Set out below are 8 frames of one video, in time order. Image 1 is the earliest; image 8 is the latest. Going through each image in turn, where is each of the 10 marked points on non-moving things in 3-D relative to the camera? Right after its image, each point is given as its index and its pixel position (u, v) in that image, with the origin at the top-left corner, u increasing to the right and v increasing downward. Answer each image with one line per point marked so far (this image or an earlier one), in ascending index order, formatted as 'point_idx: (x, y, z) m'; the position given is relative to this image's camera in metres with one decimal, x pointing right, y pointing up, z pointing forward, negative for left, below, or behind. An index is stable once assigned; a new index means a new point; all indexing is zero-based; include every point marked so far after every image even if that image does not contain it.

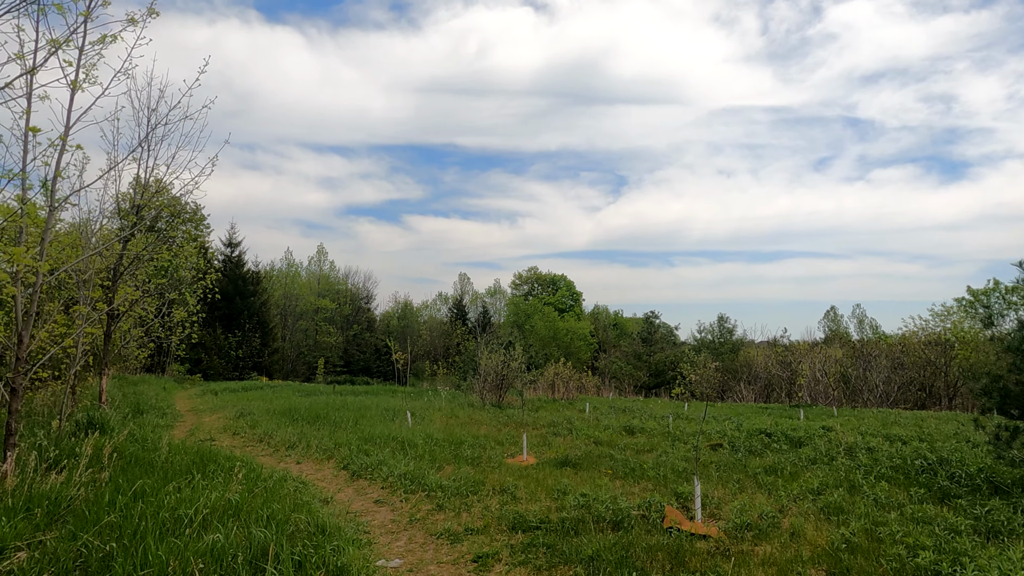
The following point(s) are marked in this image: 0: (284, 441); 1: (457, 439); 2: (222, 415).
0: (-3.5, -2.4, +7.6) m
1: (-0.9, -2.6, +8.2) m
2: (-6.2, -2.7, +10.4) m
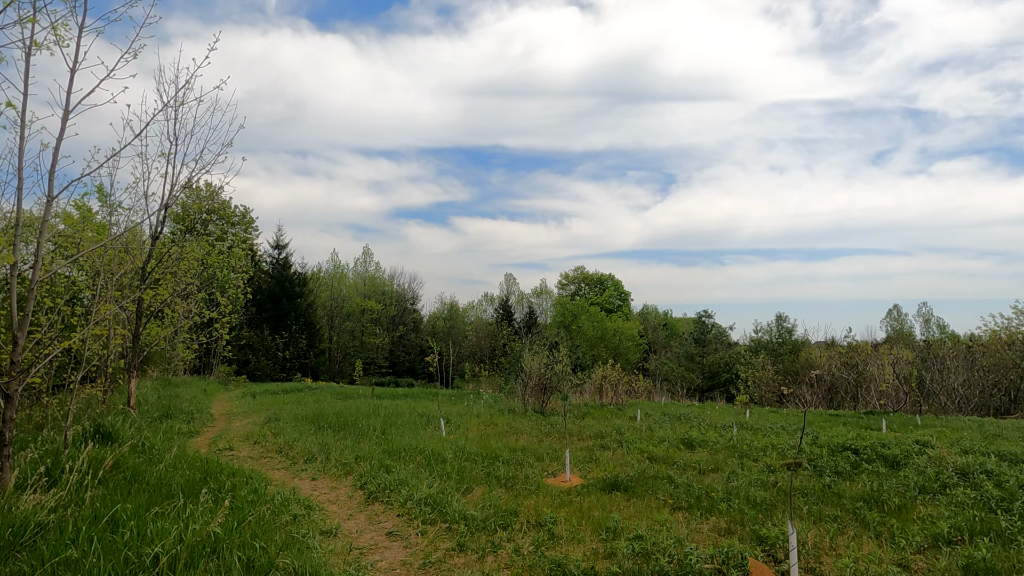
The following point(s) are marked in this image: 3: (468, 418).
0: (-3.0, -2.3, +7.0) m
1: (-0.3, -2.5, +7.3) m
2: (-5.3, -2.7, +10.0) m
3: (-1.1, -3.0, +11.3) m
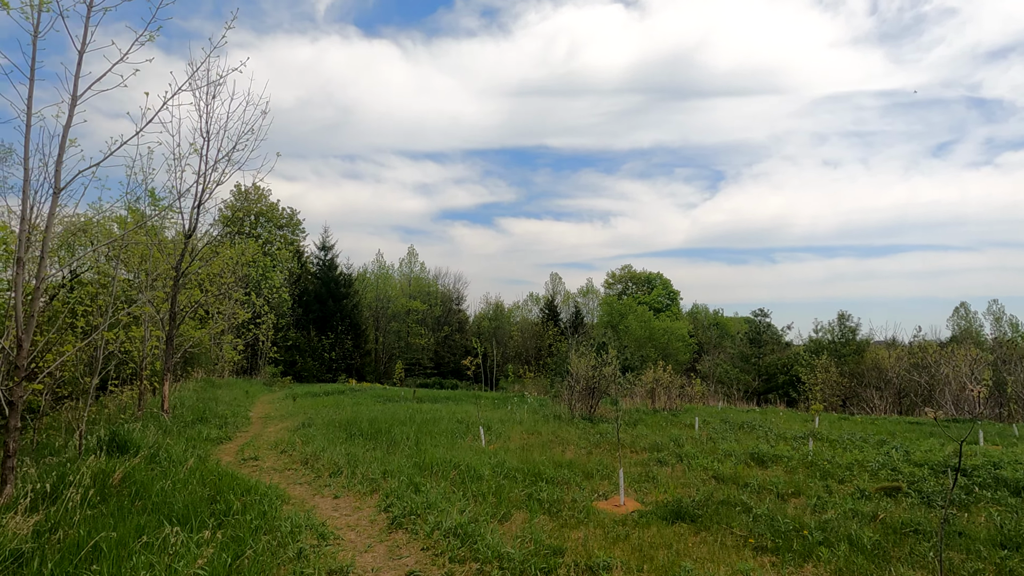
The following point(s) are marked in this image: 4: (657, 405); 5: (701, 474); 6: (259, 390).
0: (-2.4, -2.3, +6.4) m
1: (+0.3, -2.4, +6.5) m
2: (-4.4, -2.7, +9.6) m
3: (-0.1, -2.9, +10.5) m
4: (+5.7, -4.5, +19.1) m
5: (+2.9, -2.8, +7.5) m
6: (-8.0, -3.3, +15.4) m
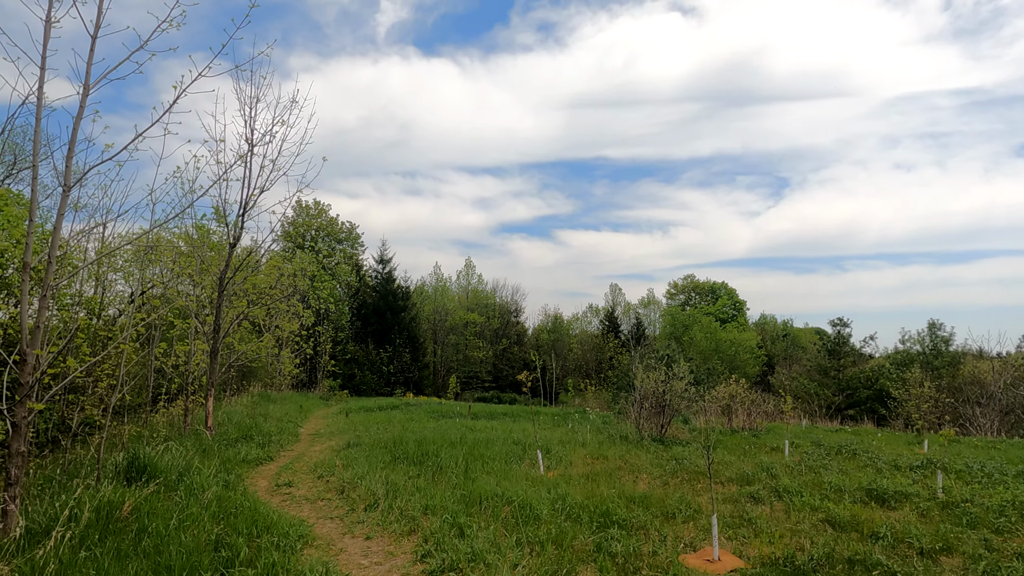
0: (-1.7, -2.4, +5.7) m
1: (+1.0, -2.4, +5.4) m
2: (-3.3, -2.9, +9.1) m
3: (+1.1, -3.1, +9.5) m
4: (+7.8, -4.8, +17.2) m
5: (+3.7, -2.8, +6.1) m
6: (-6.1, -3.7, +15.2) m
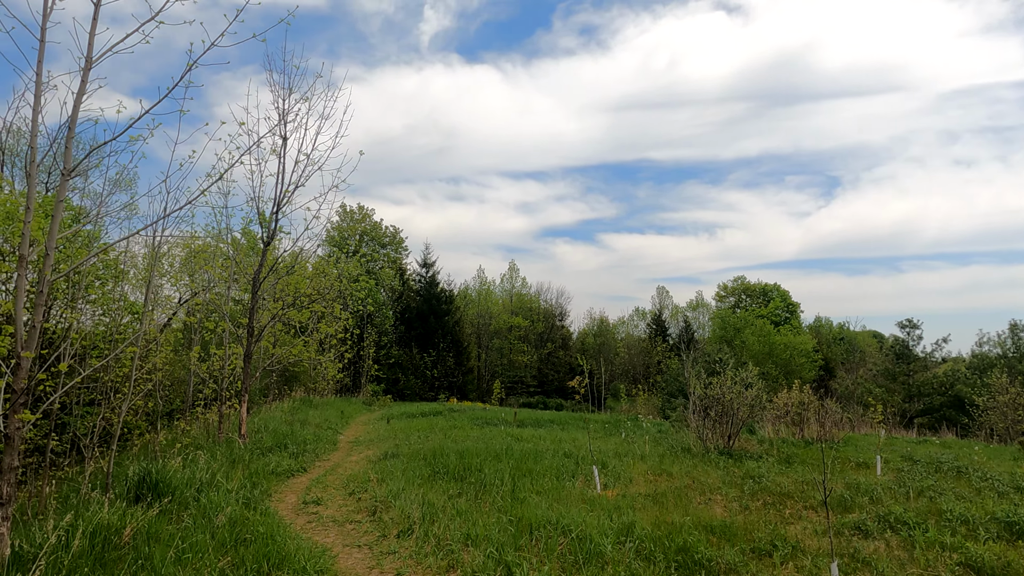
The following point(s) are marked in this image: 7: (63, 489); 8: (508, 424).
0: (-1.1, -2.3, +5.0) m
1: (+1.5, -2.3, +4.5) m
2: (-2.5, -2.9, +8.5) m
3: (+2.0, -3.0, +8.5) m
4: (+9.4, -4.7, +15.6) m
5: (+4.3, -2.7, +4.9) m
6: (-4.7, -3.7, +14.8) m
7: (-4.8, -2.2, +5.2) m
8: (-0.1, -4.1, +14.6) m
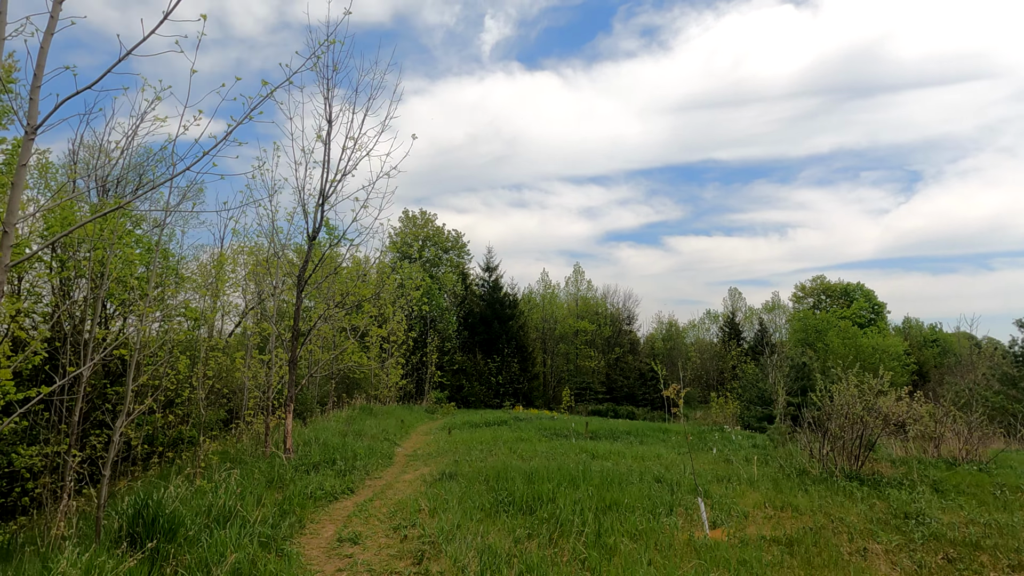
0: (-0.5, -2.2, +3.8) m
1: (+2.1, -2.1, +3.0) m
2: (-1.3, -2.8, +7.4) m
3: (+3.1, -2.8, +6.9) m
4: (+11.4, -4.3, +13.0) m
5: (+4.9, -2.4, +3.0) m
6: (-2.7, -3.8, +14.0) m
7: (-4.0, -2.1, +4.5) m
8: (+1.8, -4.0, +13.2) m
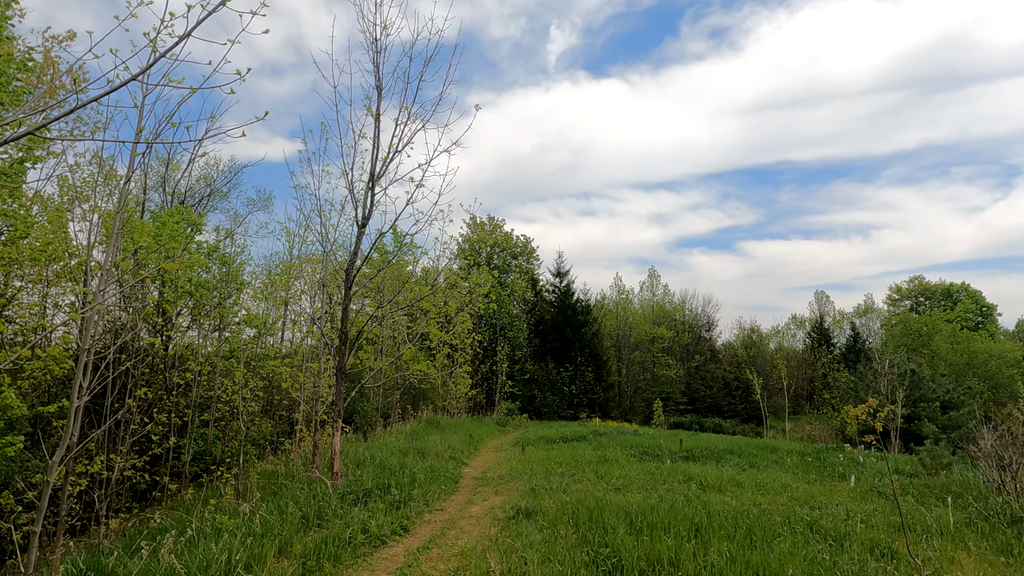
0: (+0.1, -1.9, +2.3) m
1: (+2.6, -1.8, +1.2) m
2: (-0.2, -2.7, +6.0) m
3: (+4.1, -2.5, +4.9) m
4: (+13.2, -3.9, +9.7) m
5: (+5.3, -2.0, +0.8) m
6: (-0.6, -3.8, +12.7) m
7: (-3.3, -2.0, +3.5) m
8: (+3.8, -3.9, +11.3) m
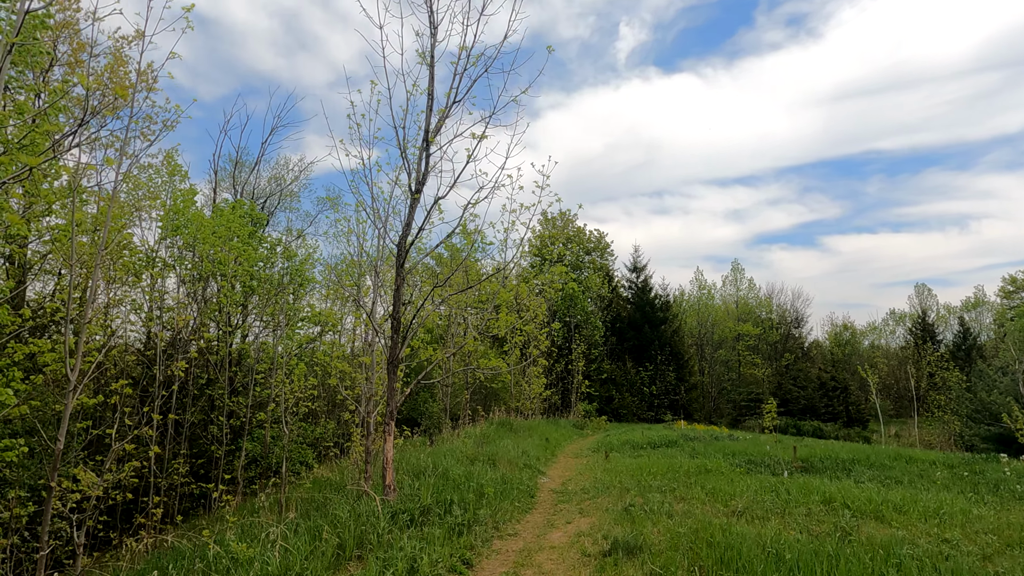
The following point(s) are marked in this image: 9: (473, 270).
0: (+0.5, -1.6, +1.0) m
1: (+2.7, -1.4, -0.4) m
2: (+0.7, -2.3, +4.8) m
3: (+4.8, -2.1, +3.0) m
4: (+14.5, -3.2, +6.5) m
5: (+5.4, -1.5, -1.2) m
6: (+1.2, -3.5, +11.4) m
7: (-2.8, -1.8, +2.7) m
8: (+5.4, -3.4, +9.4) m
9: (-0.8, +0.4, +9.9) m
